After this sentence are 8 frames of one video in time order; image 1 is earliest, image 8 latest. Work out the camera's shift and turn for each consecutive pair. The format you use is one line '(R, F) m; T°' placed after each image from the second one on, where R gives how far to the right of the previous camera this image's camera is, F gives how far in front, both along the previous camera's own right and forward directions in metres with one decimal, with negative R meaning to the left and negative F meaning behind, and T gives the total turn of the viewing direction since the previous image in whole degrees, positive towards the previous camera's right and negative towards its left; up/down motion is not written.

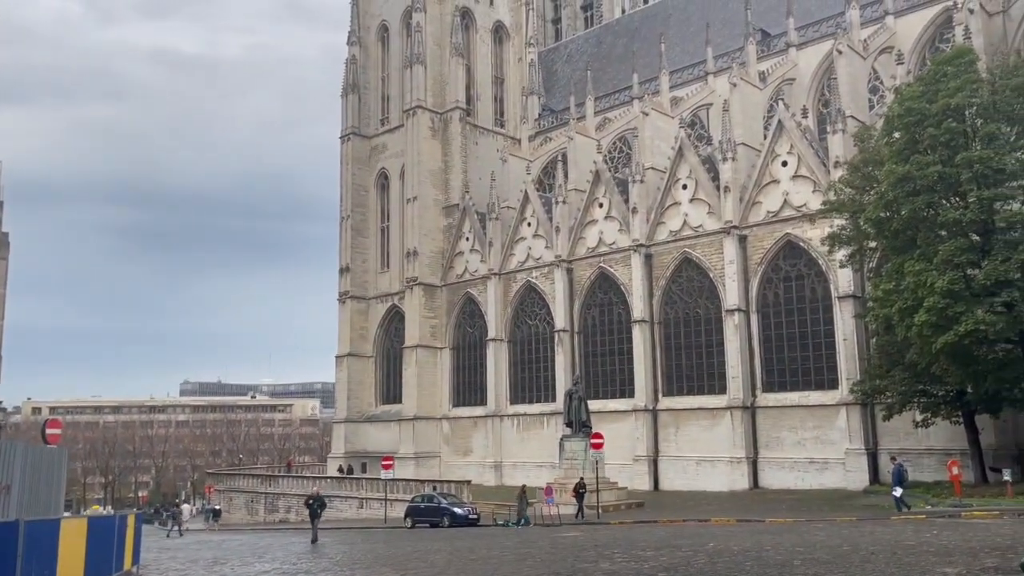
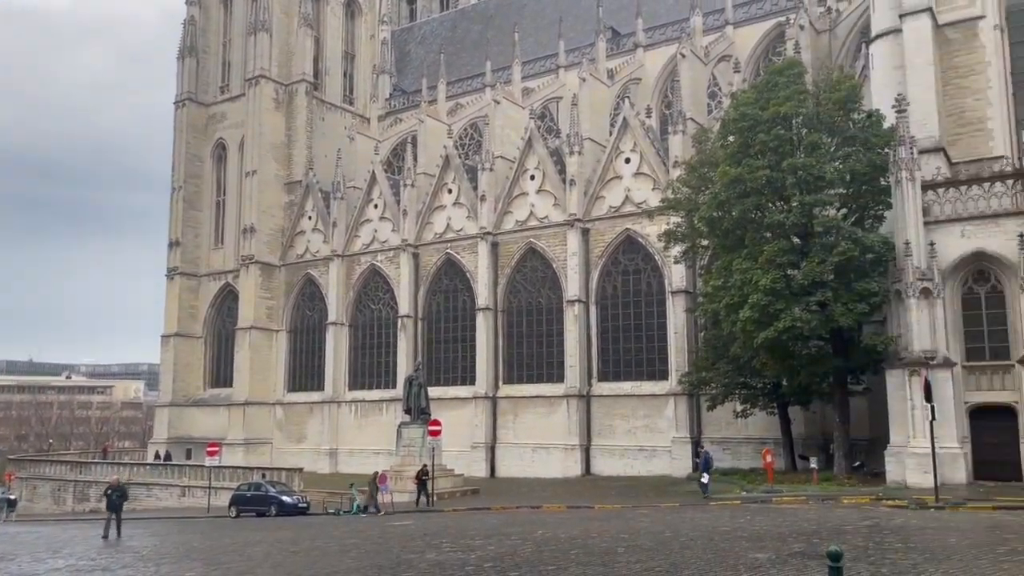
(+0.1, +0.3) m; +10°
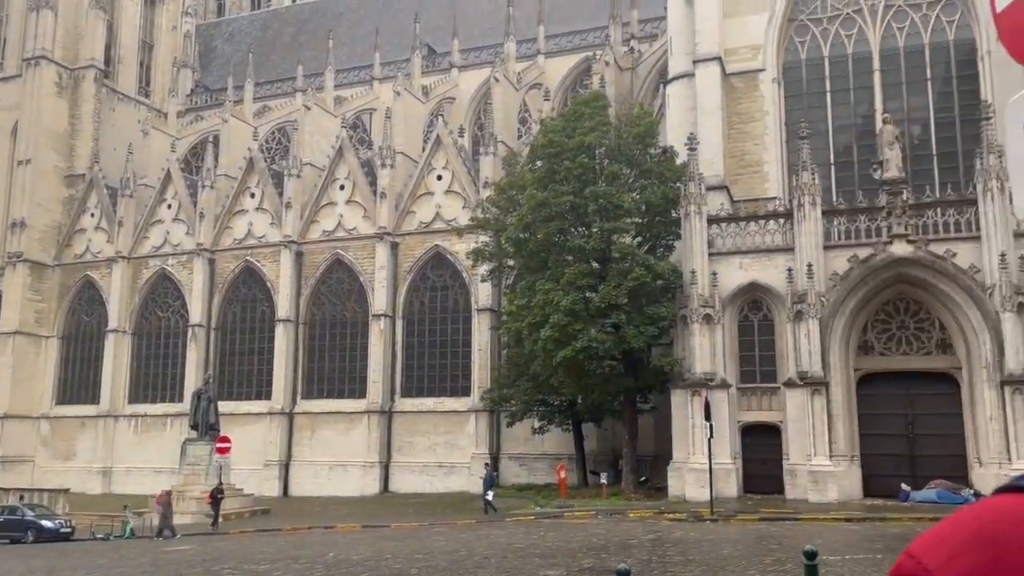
(0.0, +0.1) m; +13°
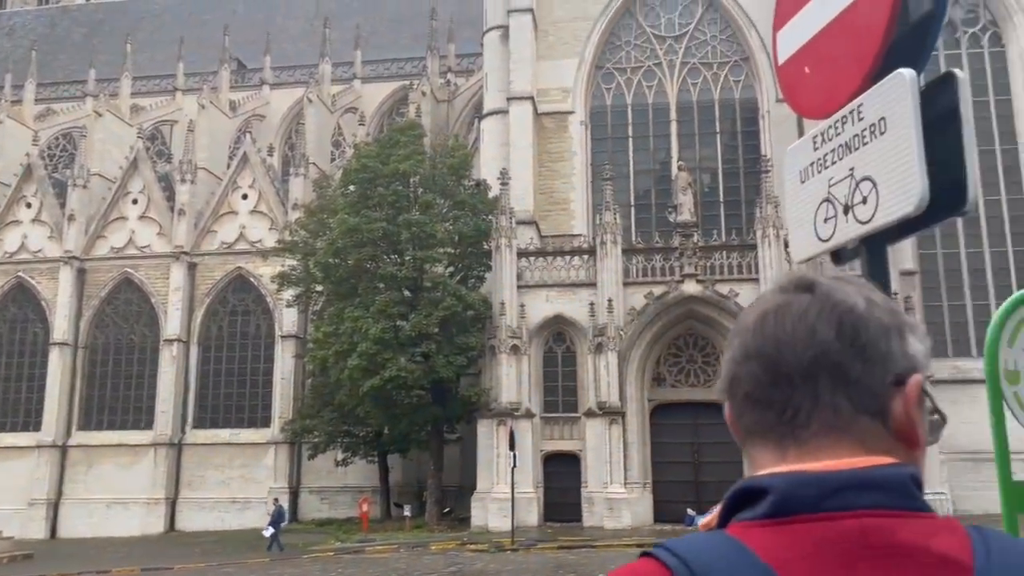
(+0.1, +0.1) m; +13°
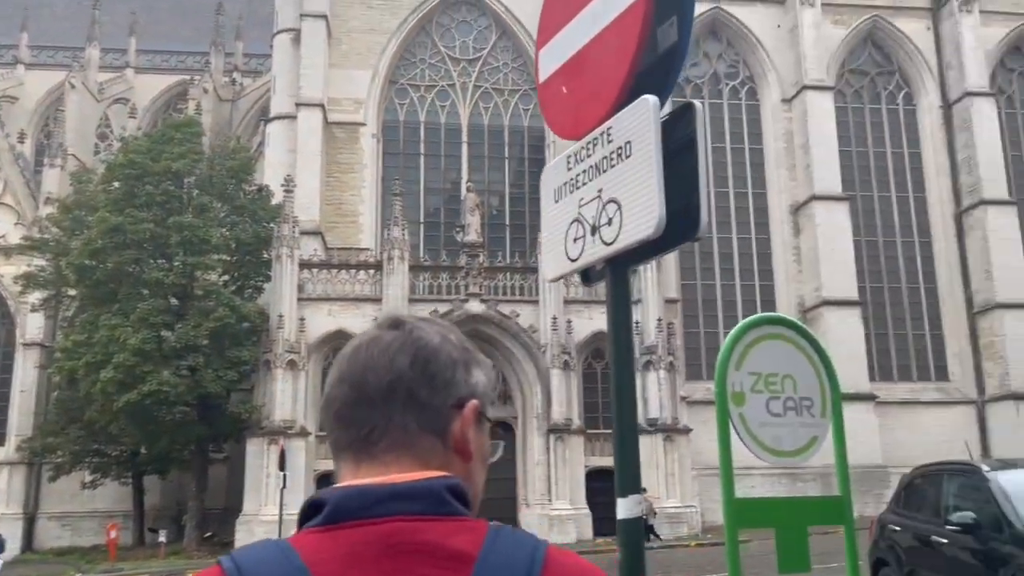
(+0.2, +0.1) m; +14°
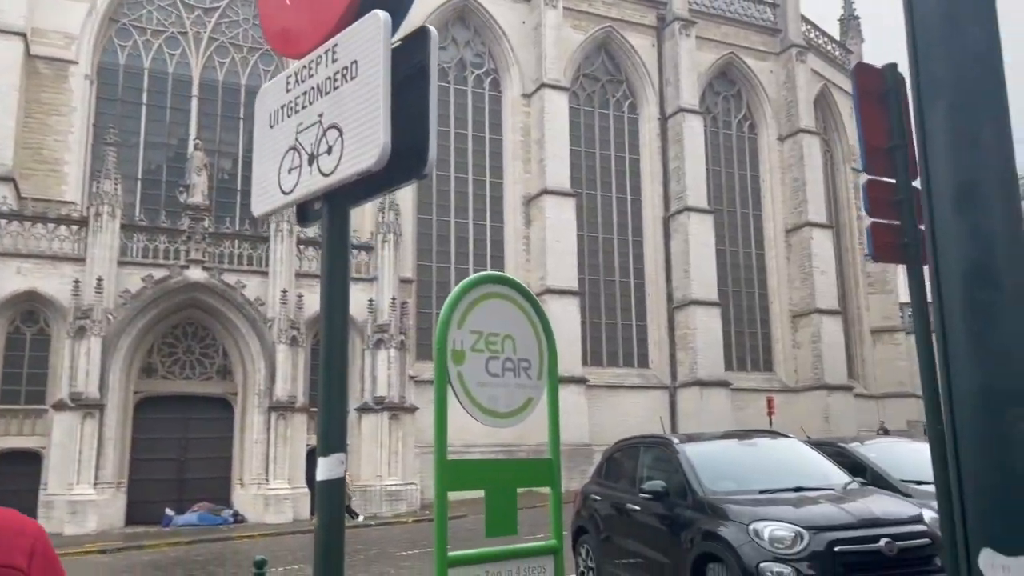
(+0.1, +0.2) m; +18°
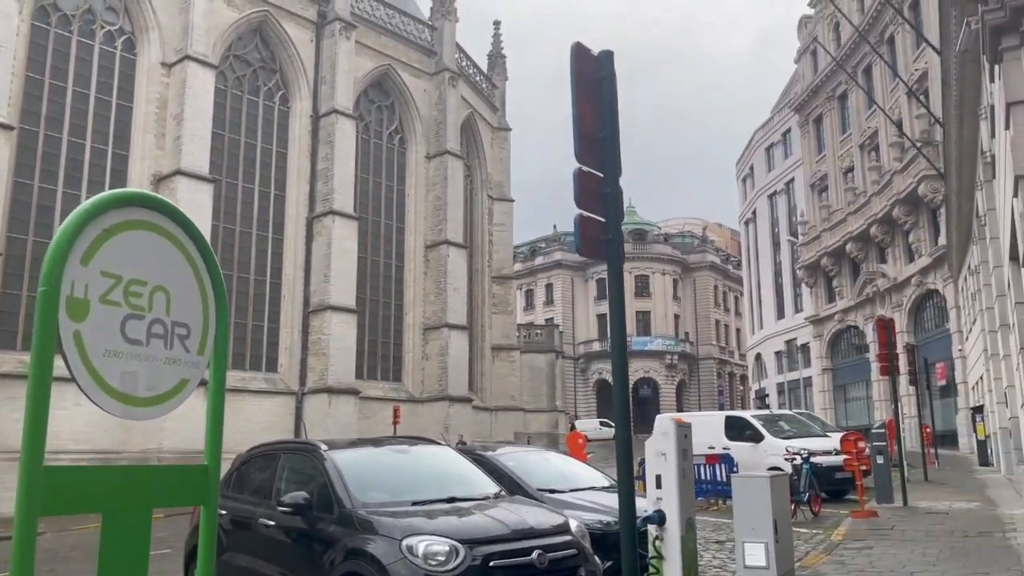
(-0.1, +0.8) m; +25°
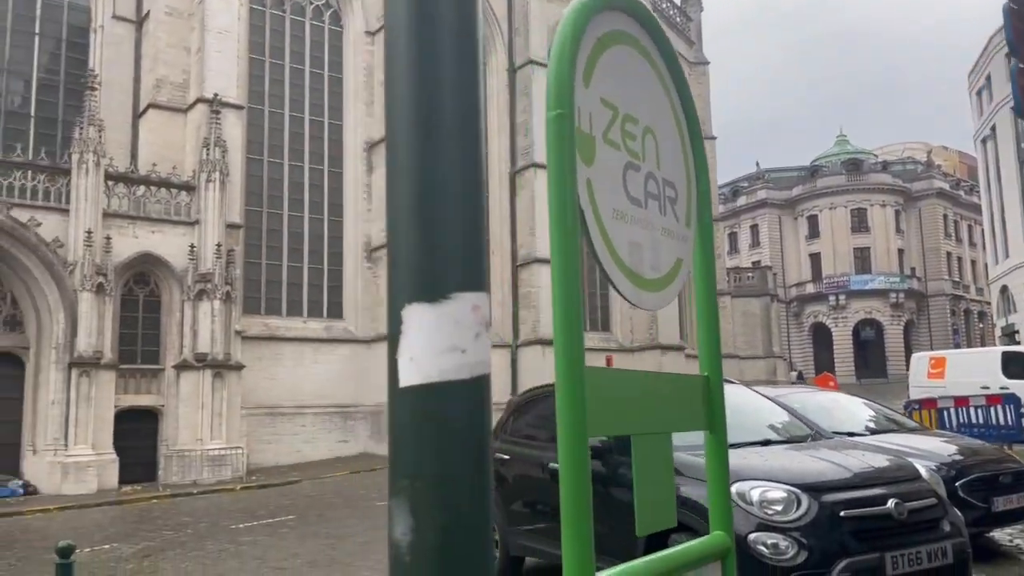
(-0.8, +0.6) m; -13°
